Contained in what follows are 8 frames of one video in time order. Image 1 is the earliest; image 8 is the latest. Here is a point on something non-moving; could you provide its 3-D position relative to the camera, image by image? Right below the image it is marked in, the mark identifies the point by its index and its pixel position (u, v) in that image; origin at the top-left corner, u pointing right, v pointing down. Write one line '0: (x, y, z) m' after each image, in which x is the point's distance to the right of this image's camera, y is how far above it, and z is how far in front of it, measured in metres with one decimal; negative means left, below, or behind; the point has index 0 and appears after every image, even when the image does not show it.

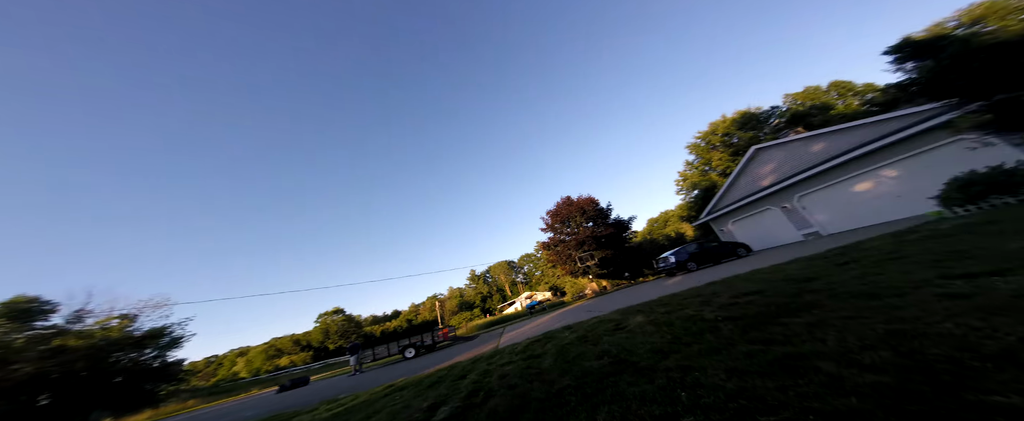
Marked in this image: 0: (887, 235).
0: (+8.8, -1.2, +6.0) m
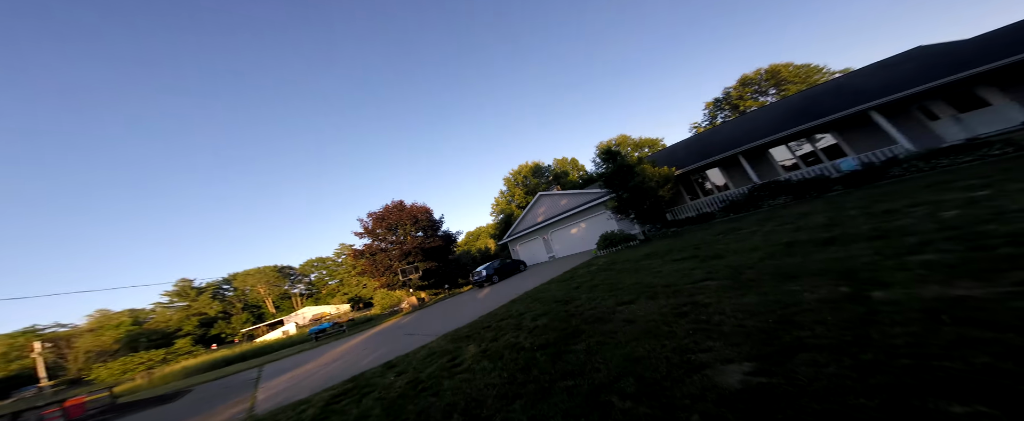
0: (+3.0, -2.5, +10.4) m
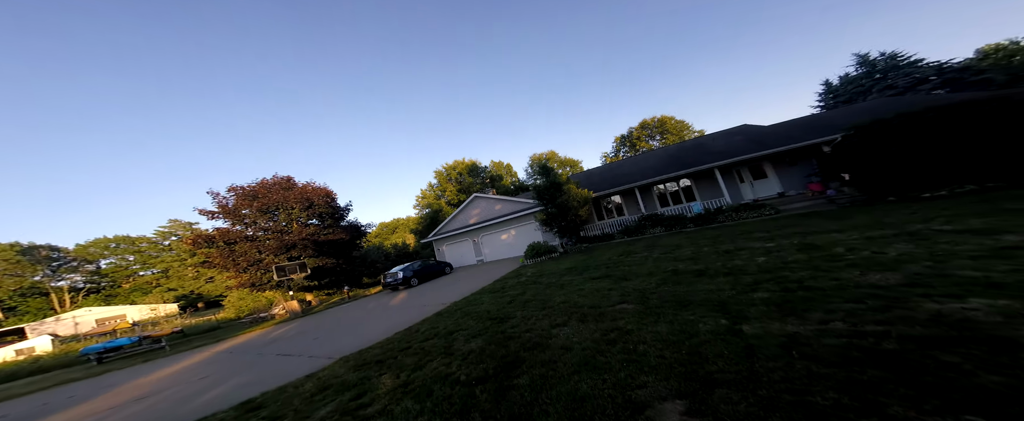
0: (-0.2, -2.9, +10.5) m
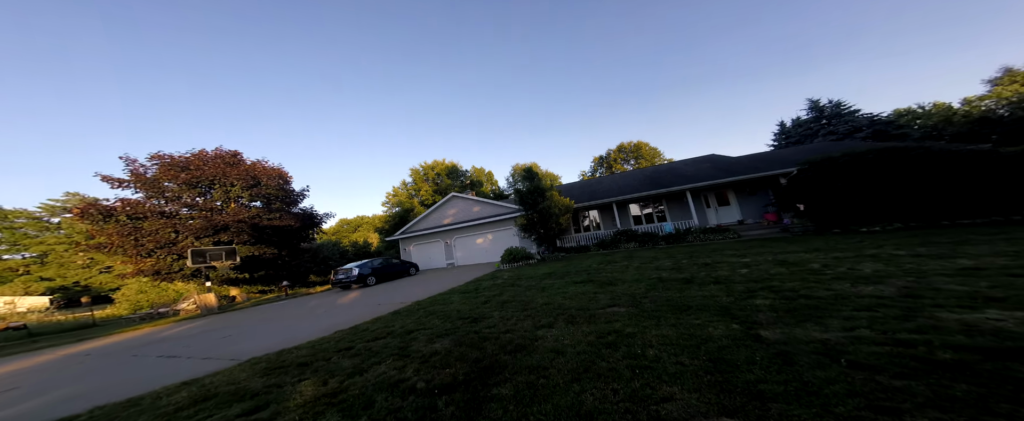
0: (-1.3, -2.7, +9.6) m
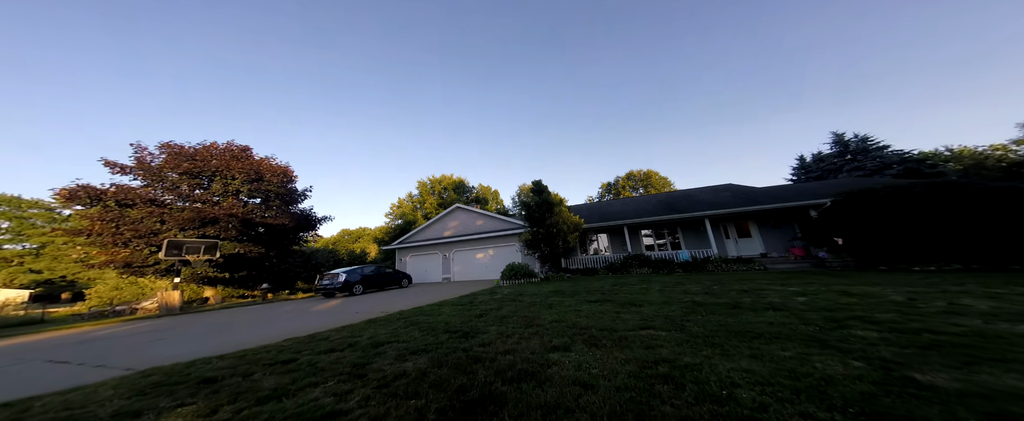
0: (-1.3, -2.9, +8.4) m
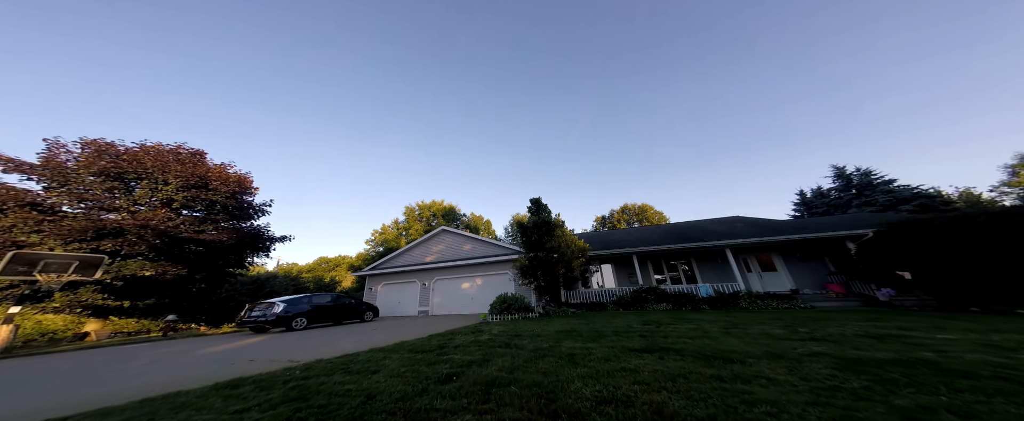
0: (-1.5, -2.9, +5.8) m
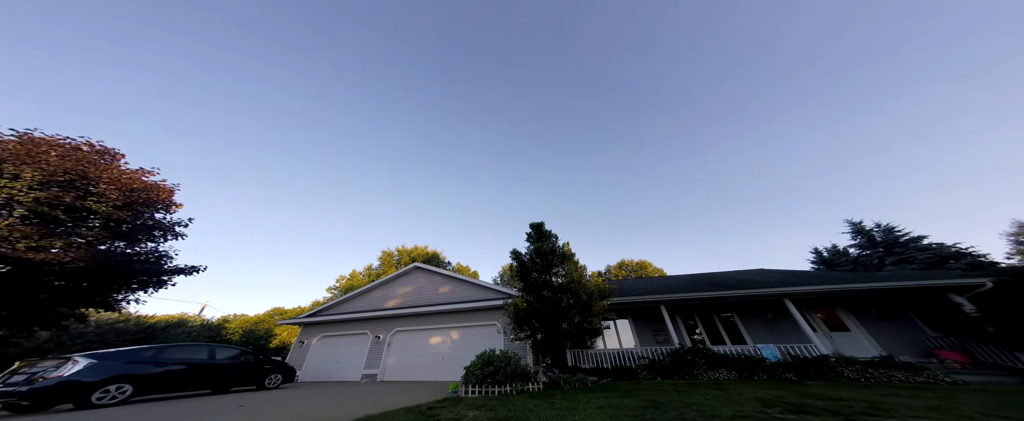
0: (-1.5, -1.9, +2.2) m
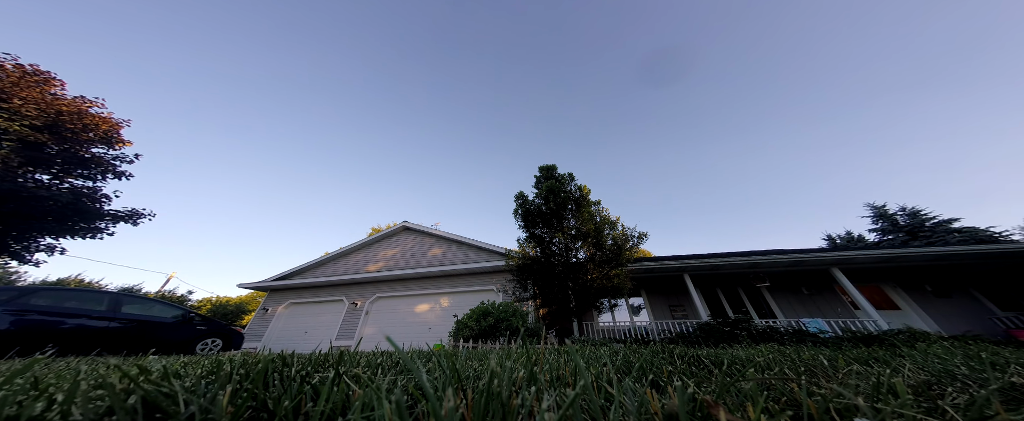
0: (-1.2, -0.1, +0.4) m
